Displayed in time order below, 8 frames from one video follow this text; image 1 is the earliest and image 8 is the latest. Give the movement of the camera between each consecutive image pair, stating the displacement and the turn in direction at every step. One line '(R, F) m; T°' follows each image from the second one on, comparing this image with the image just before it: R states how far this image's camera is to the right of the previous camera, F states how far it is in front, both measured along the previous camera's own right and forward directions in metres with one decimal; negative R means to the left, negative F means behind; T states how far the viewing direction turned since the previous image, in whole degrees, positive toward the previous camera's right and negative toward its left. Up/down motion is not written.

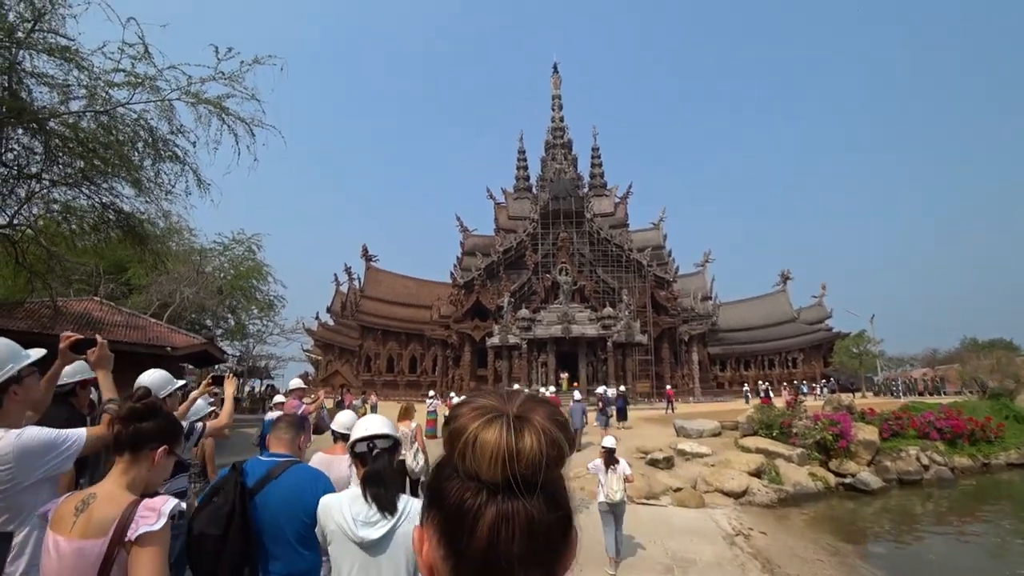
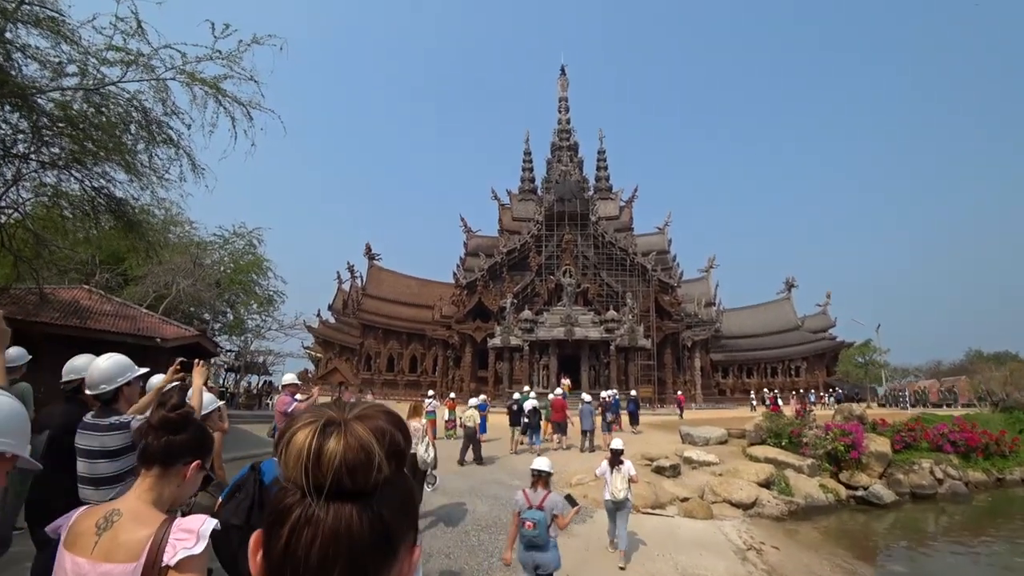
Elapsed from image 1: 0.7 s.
(0.0, +0.5) m; 0°
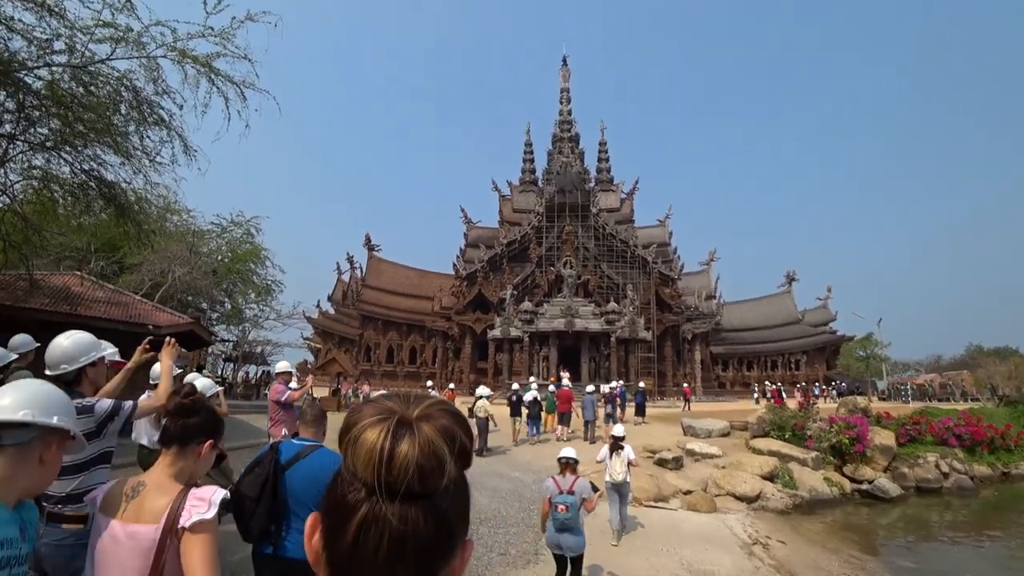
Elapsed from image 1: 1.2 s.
(0.0, +0.3) m; 0°
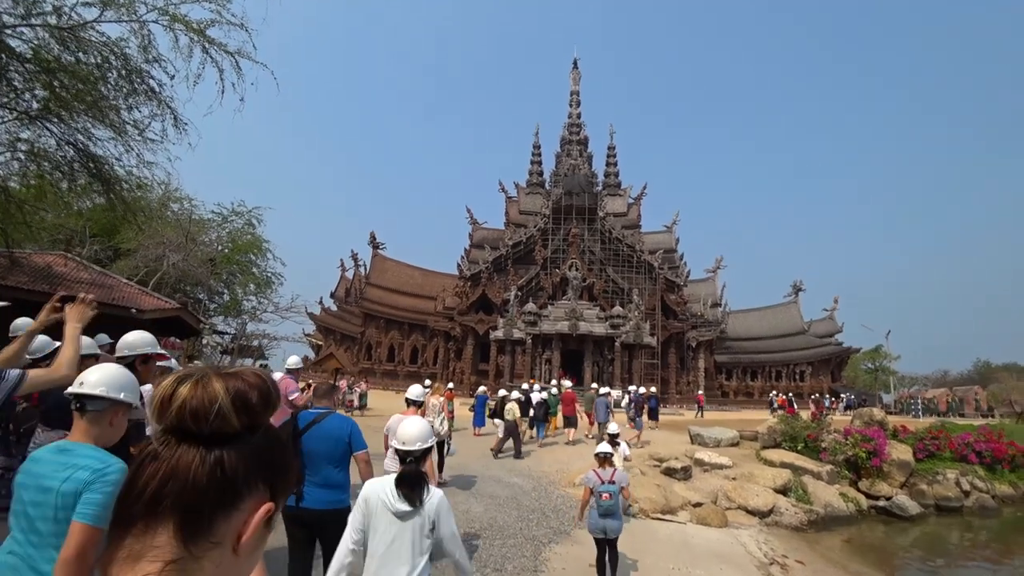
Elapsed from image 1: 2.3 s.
(0.0, +0.7) m; 0°
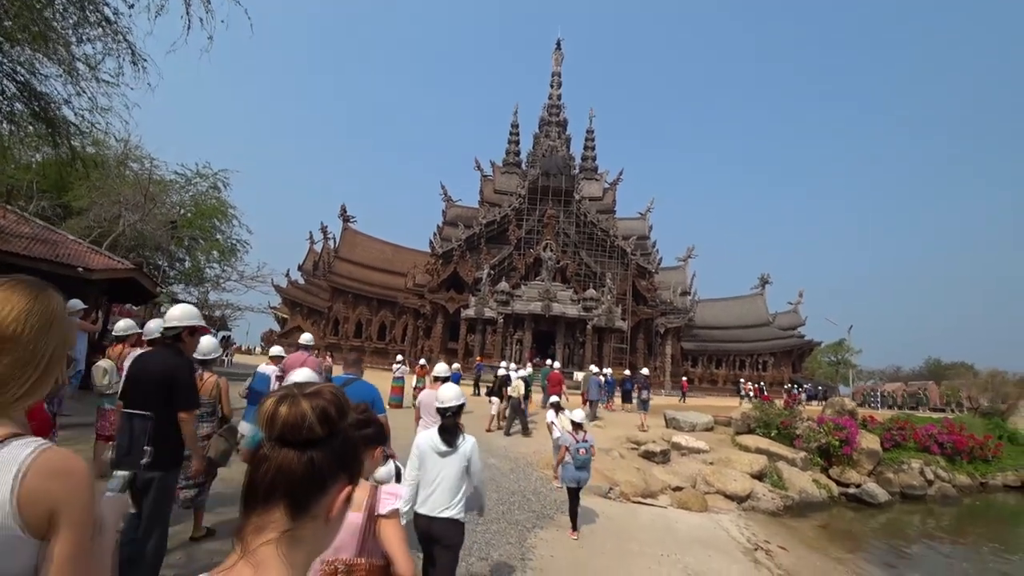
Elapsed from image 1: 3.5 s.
(-0.2, +0.5) m; +3°
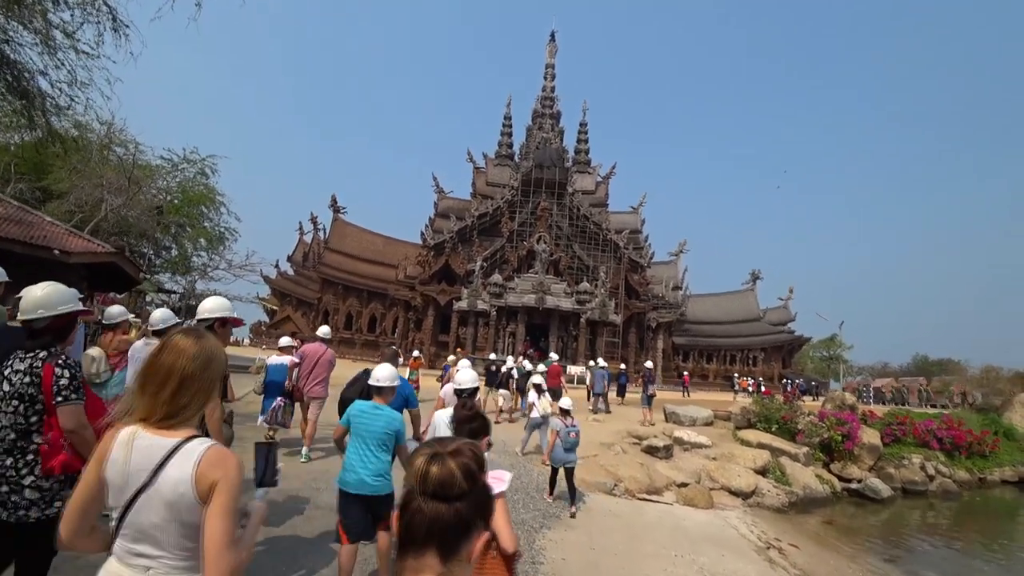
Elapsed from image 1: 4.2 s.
(-0.2, +0.4) m; +1°
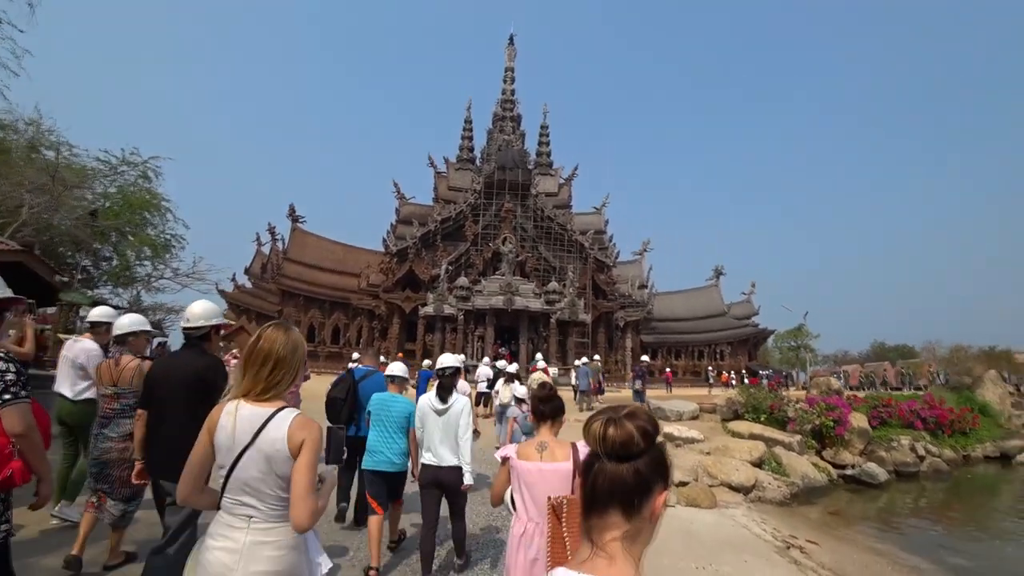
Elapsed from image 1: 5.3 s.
(-0.1, +1.0) m; +3°
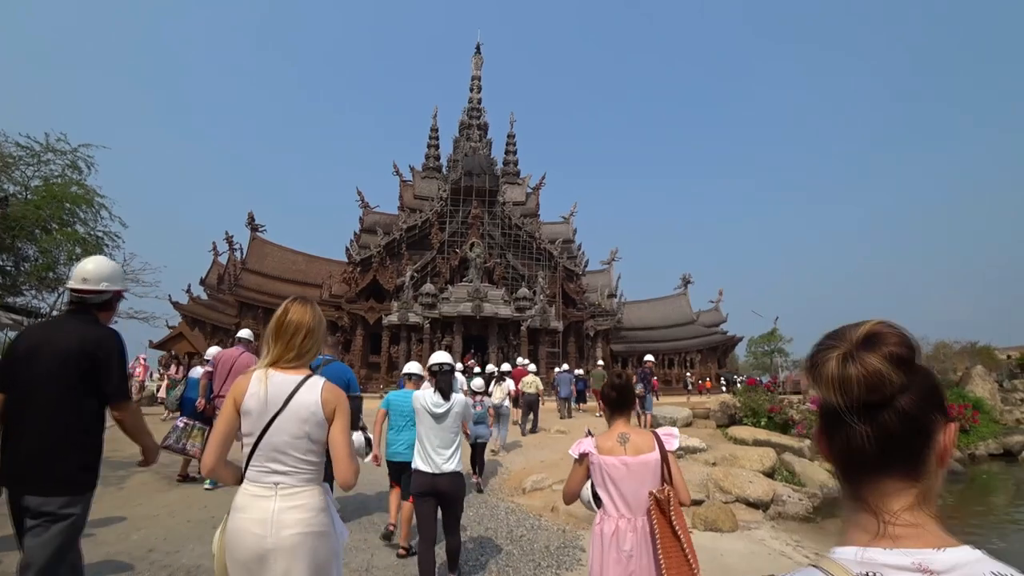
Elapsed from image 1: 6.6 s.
(-0.1, +1.7) m; +3°
